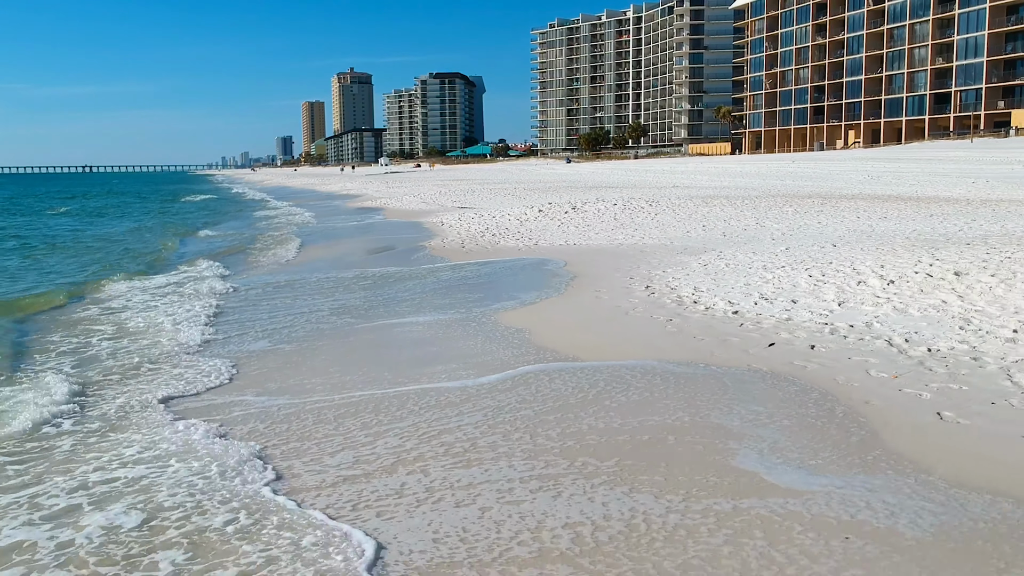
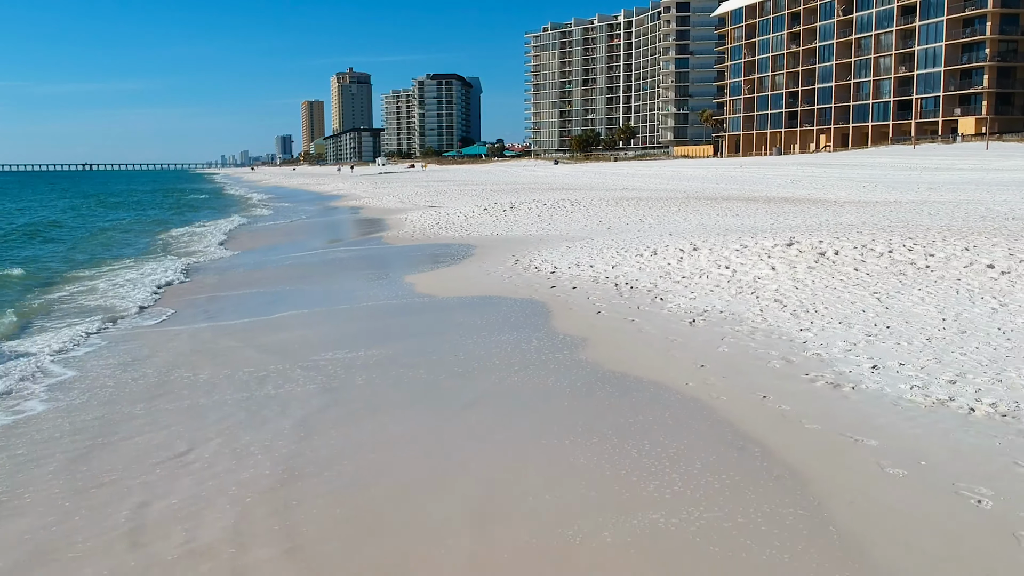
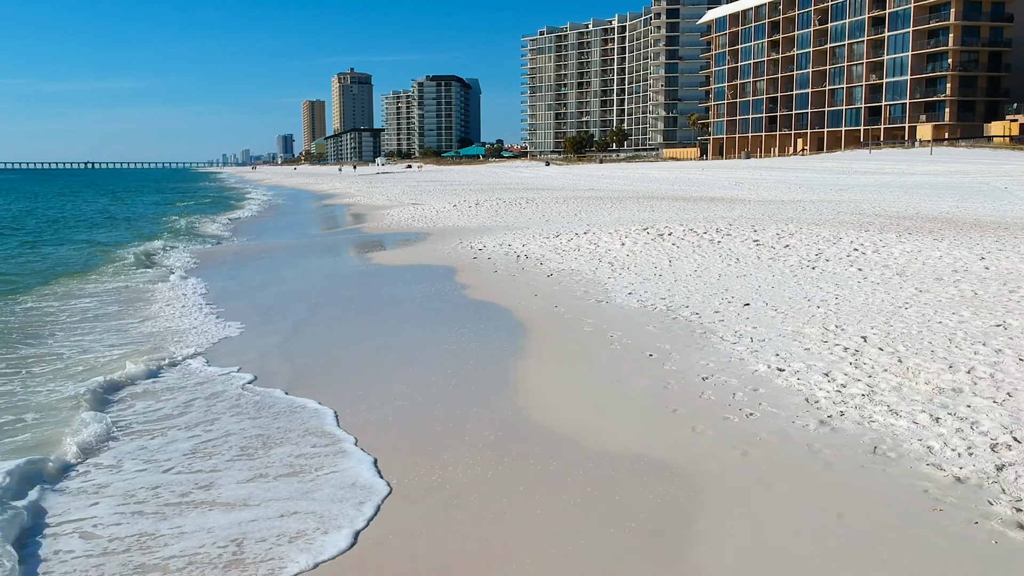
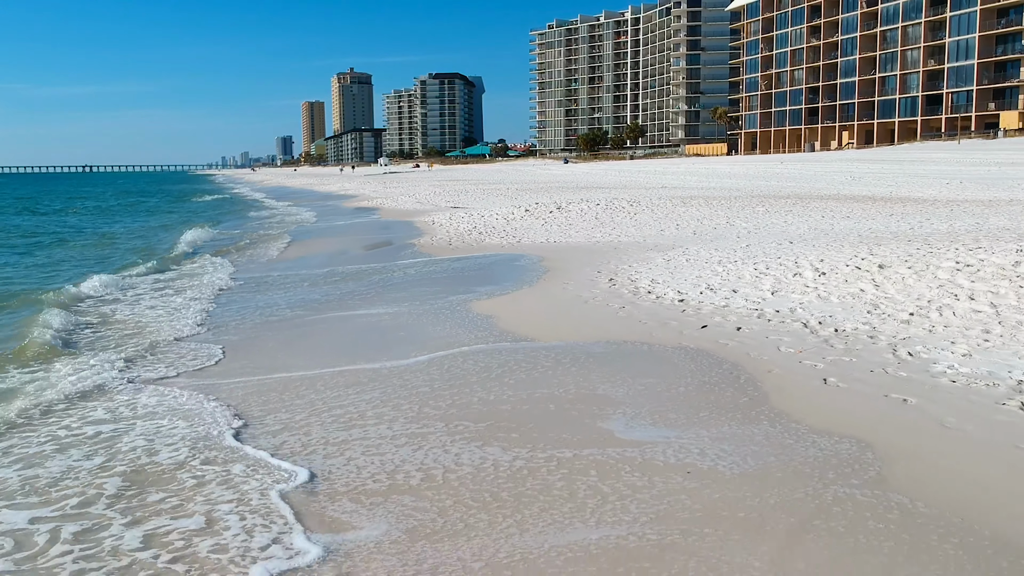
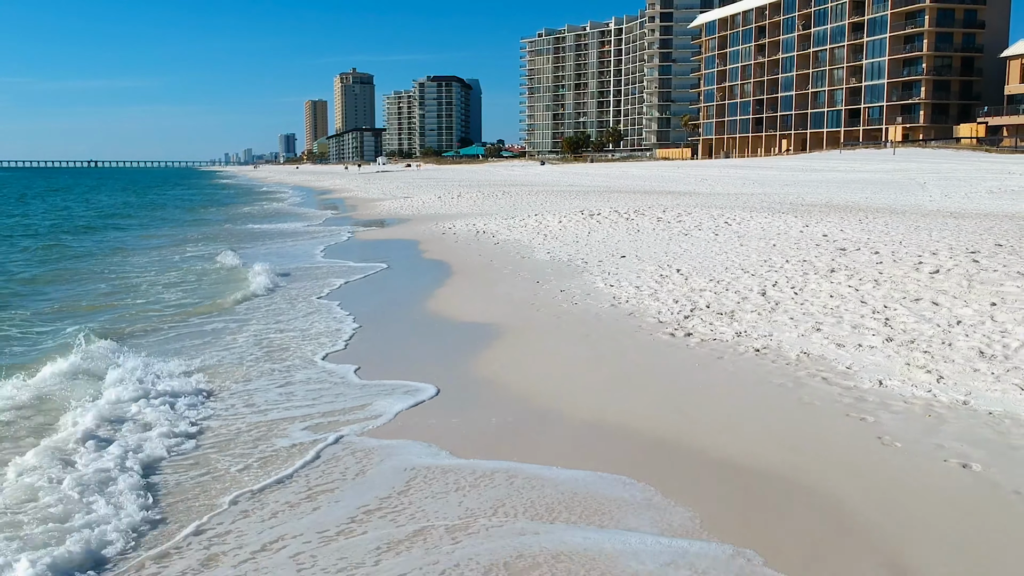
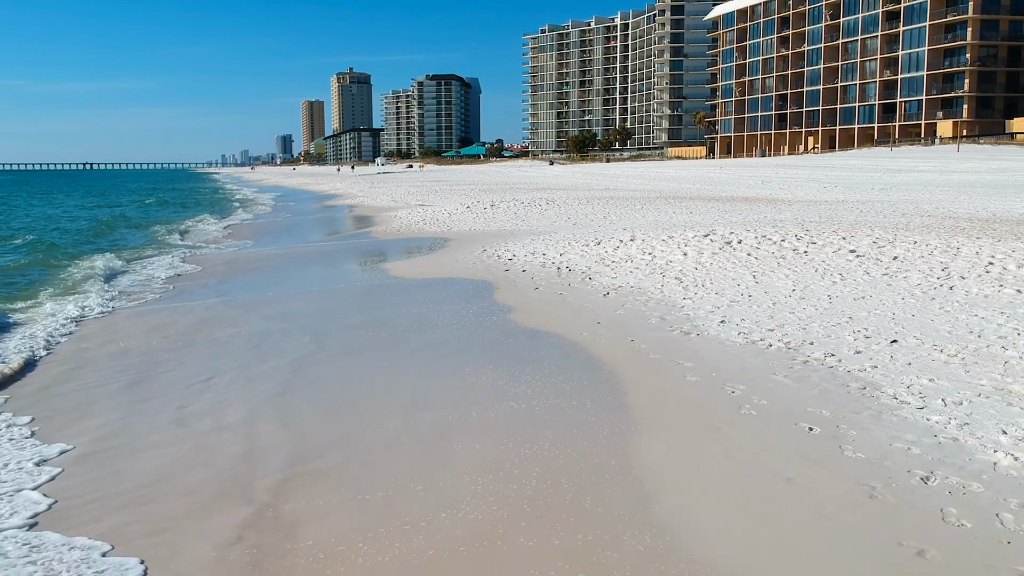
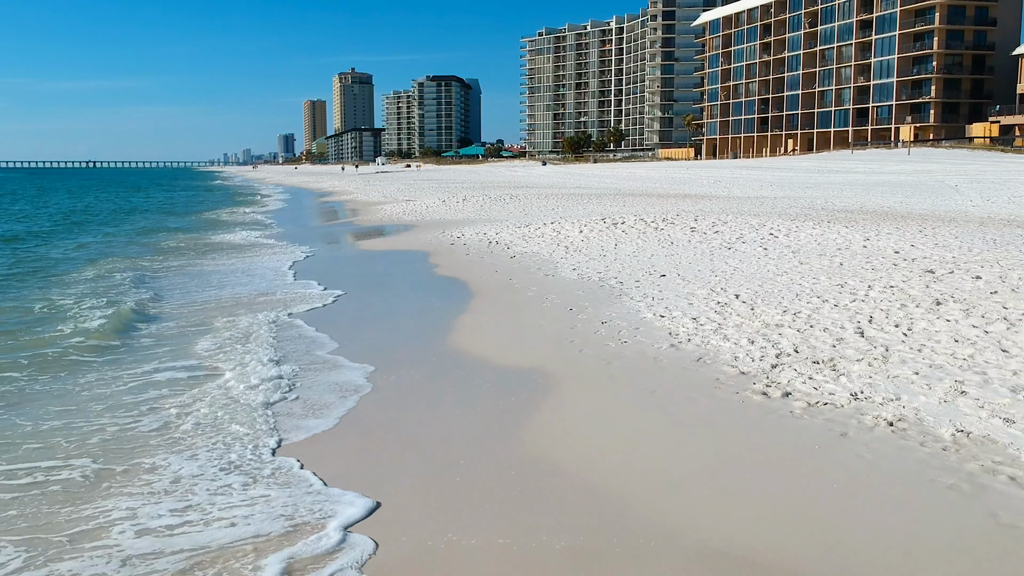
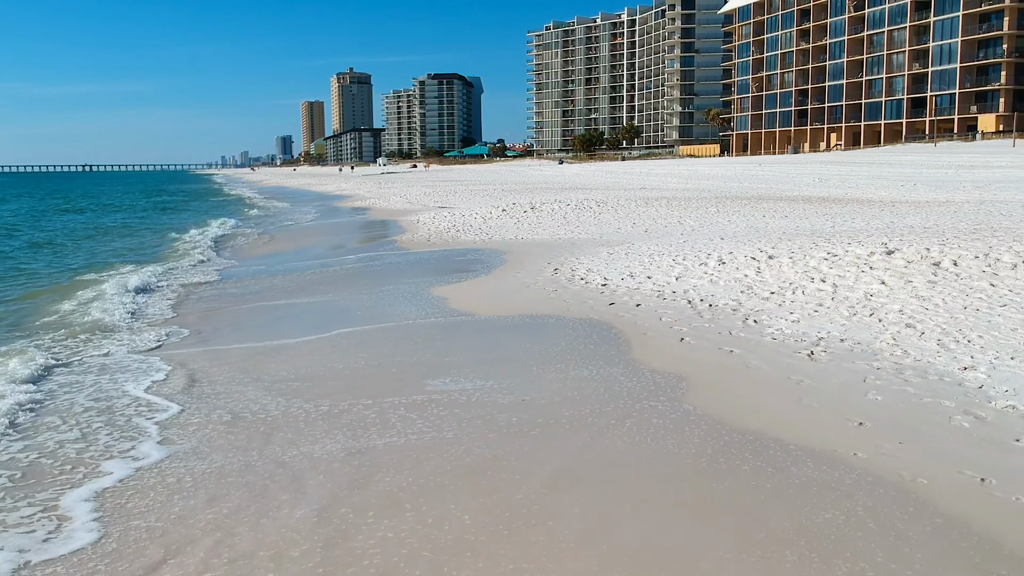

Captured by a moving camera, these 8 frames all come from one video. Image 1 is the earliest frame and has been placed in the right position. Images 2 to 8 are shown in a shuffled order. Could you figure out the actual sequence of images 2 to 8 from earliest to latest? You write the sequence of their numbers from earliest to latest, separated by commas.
4, 8, 2, 6, 3, 7, 5
